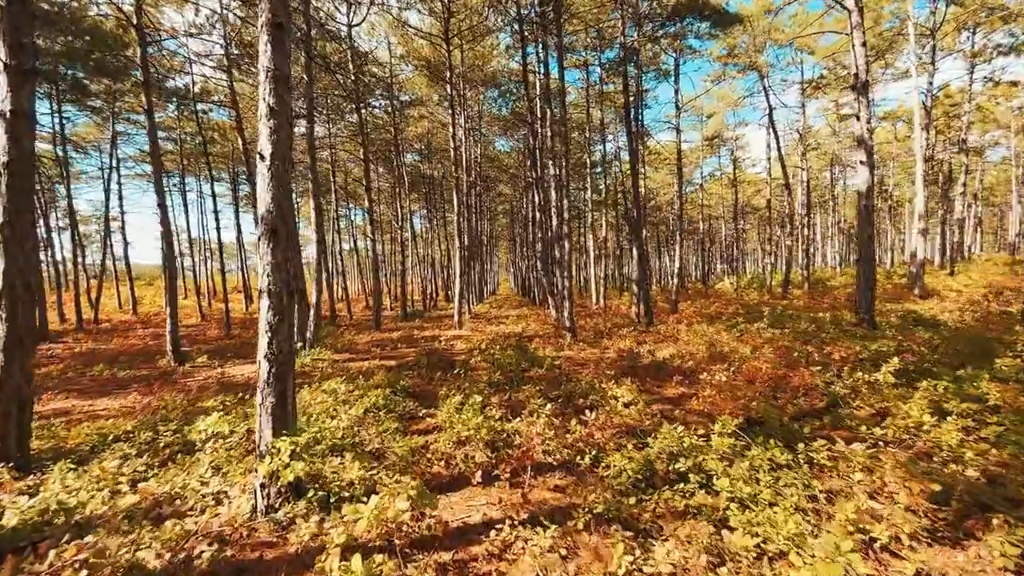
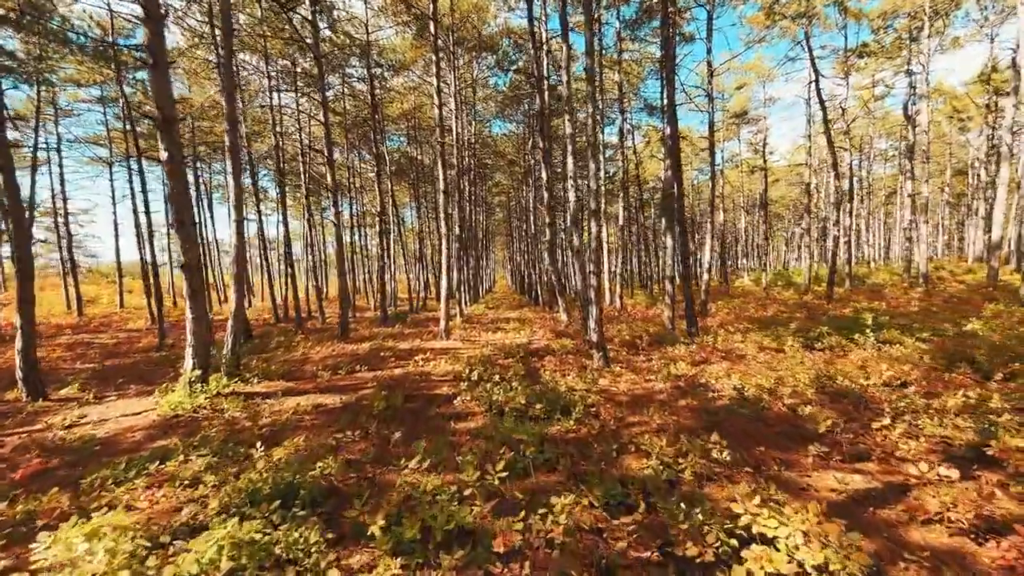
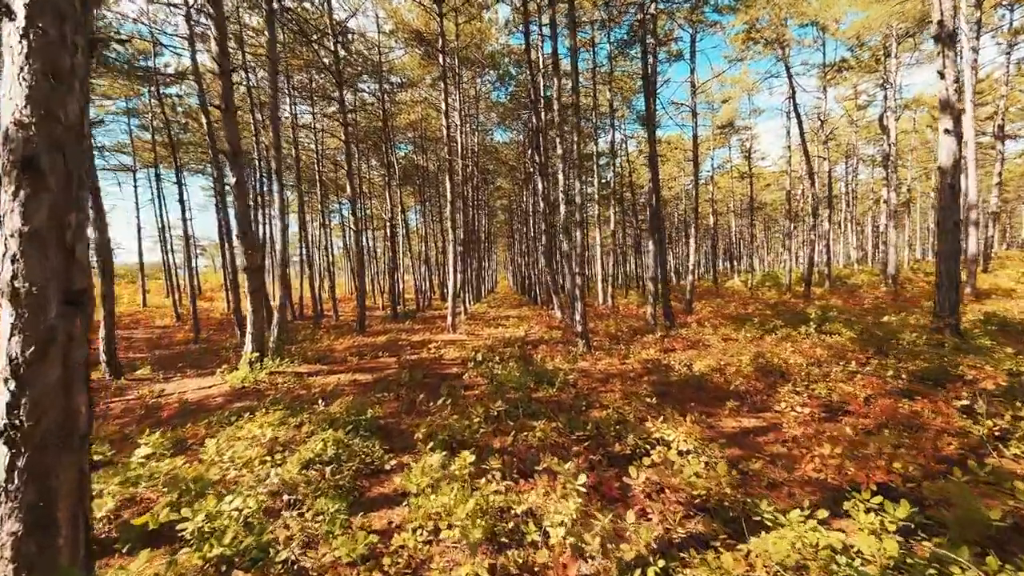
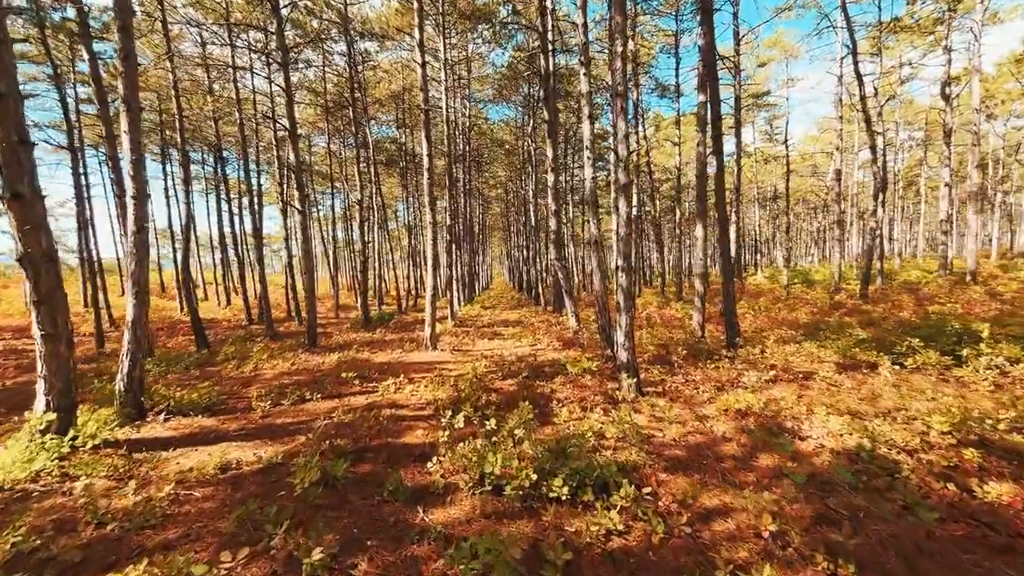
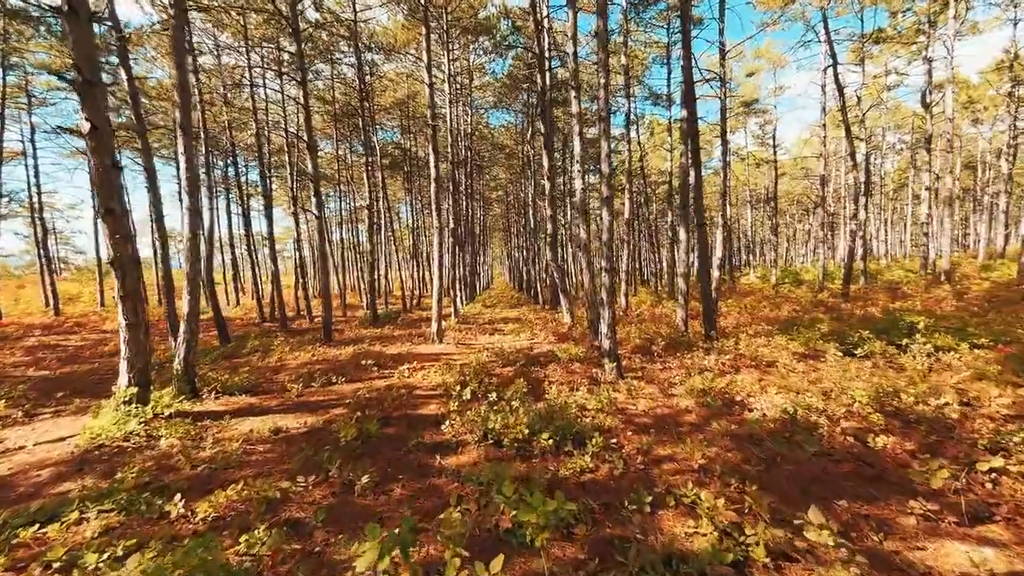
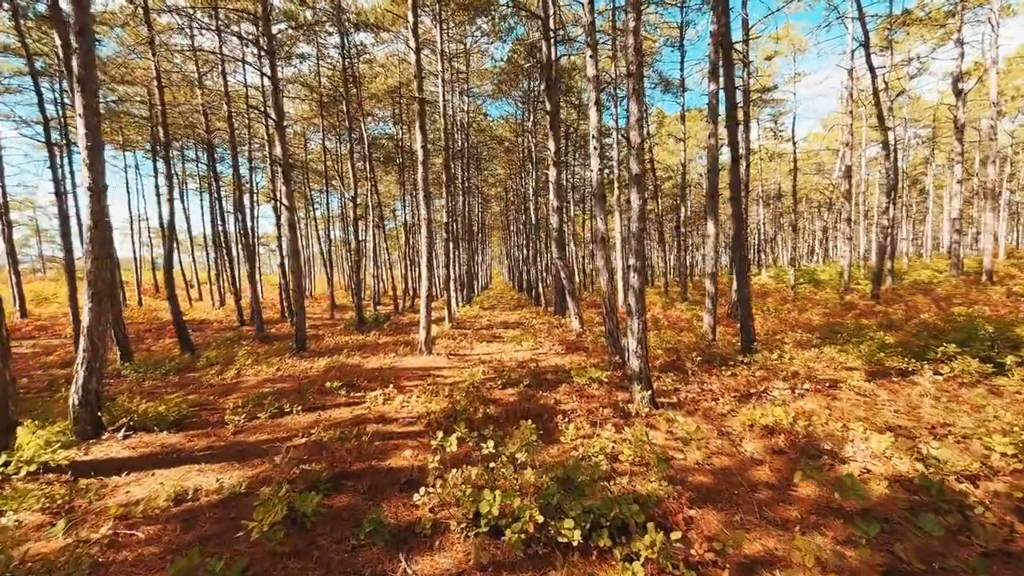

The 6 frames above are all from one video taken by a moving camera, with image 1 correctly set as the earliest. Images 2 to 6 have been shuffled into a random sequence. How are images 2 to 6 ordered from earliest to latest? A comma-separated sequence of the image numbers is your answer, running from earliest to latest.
3, 2, 5, 4, 6
